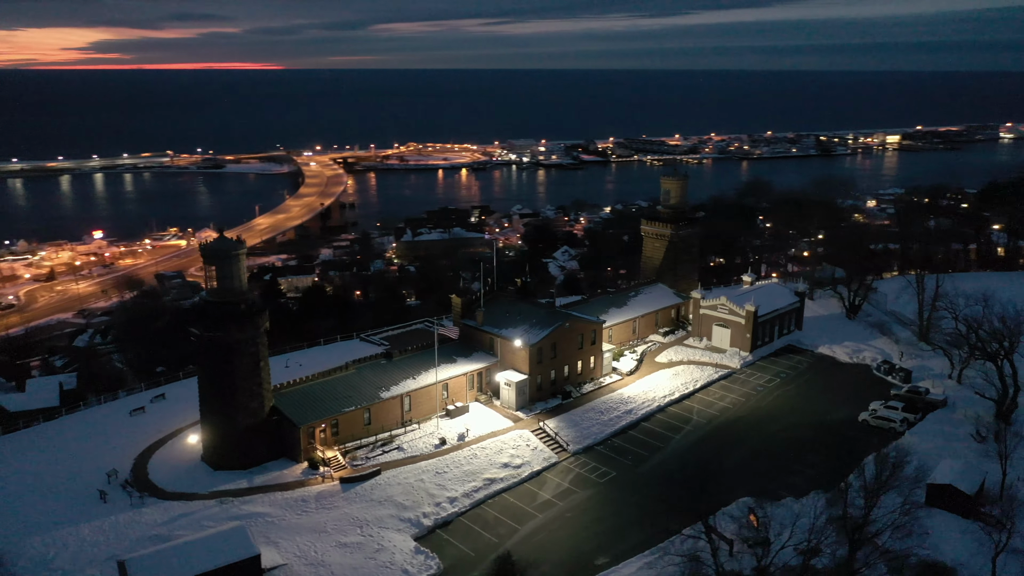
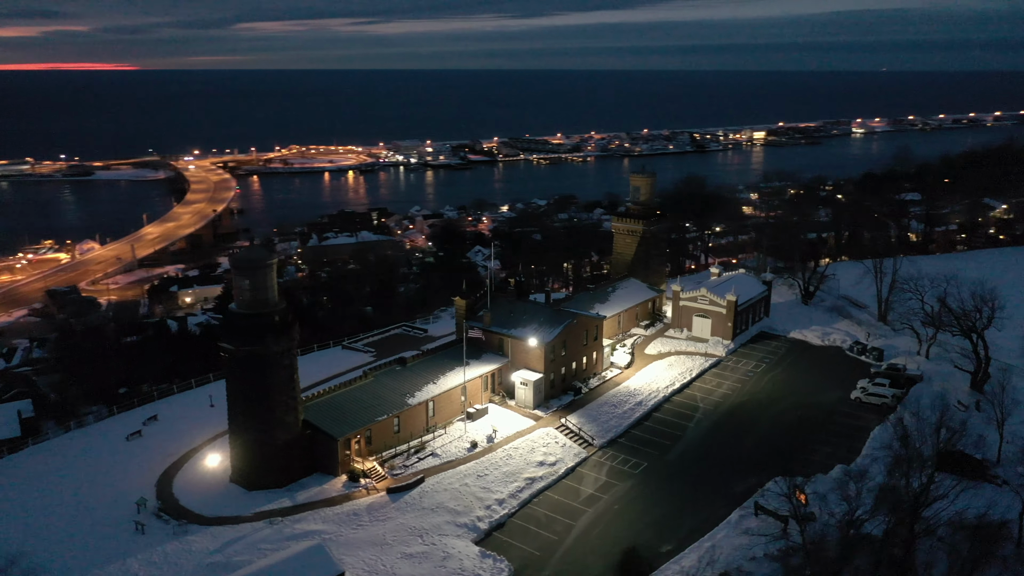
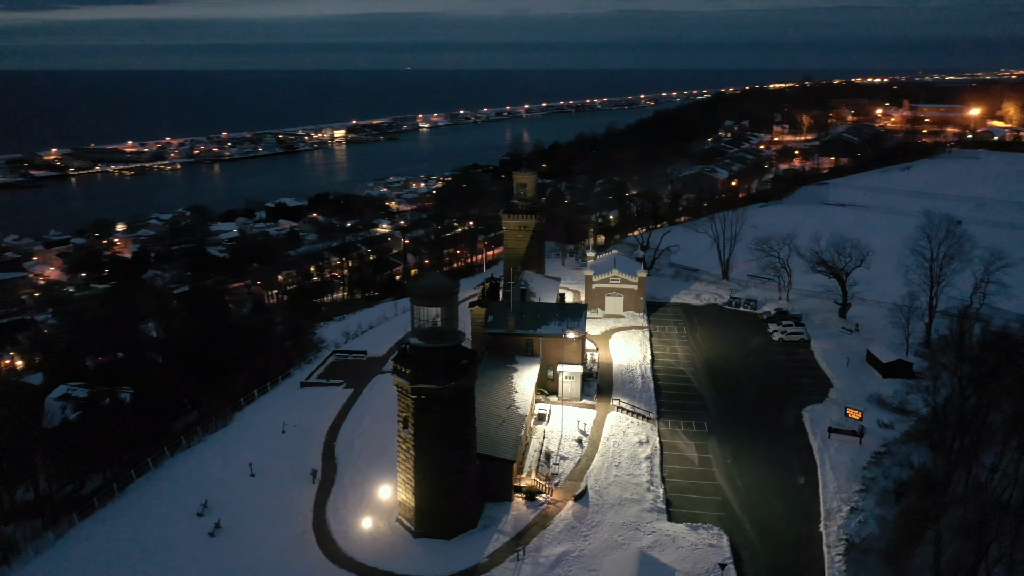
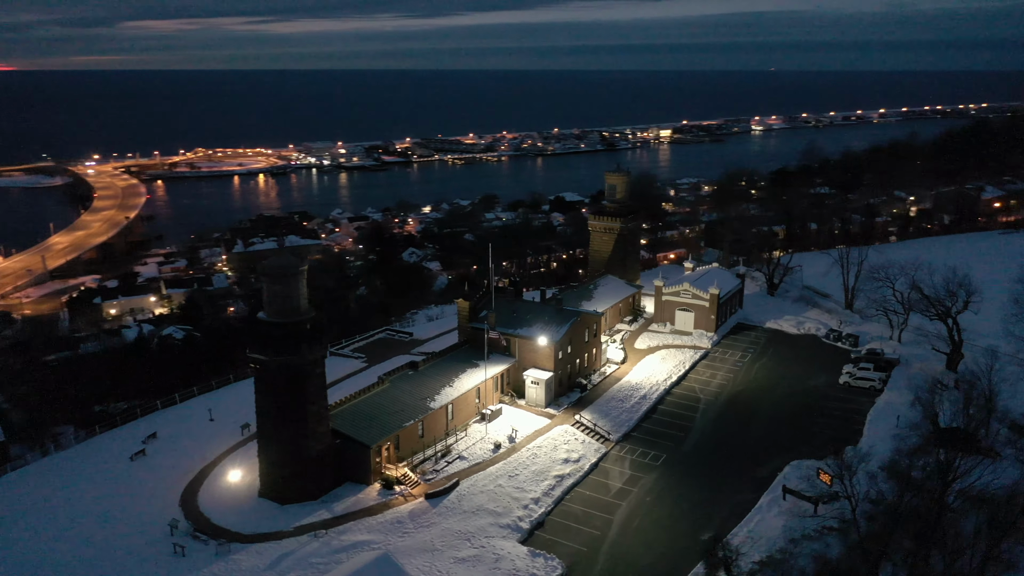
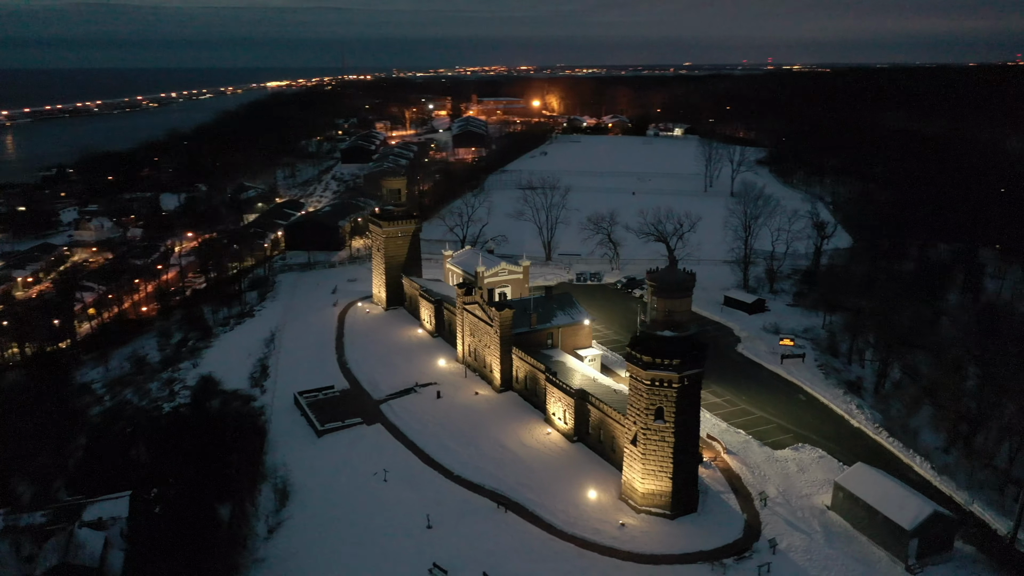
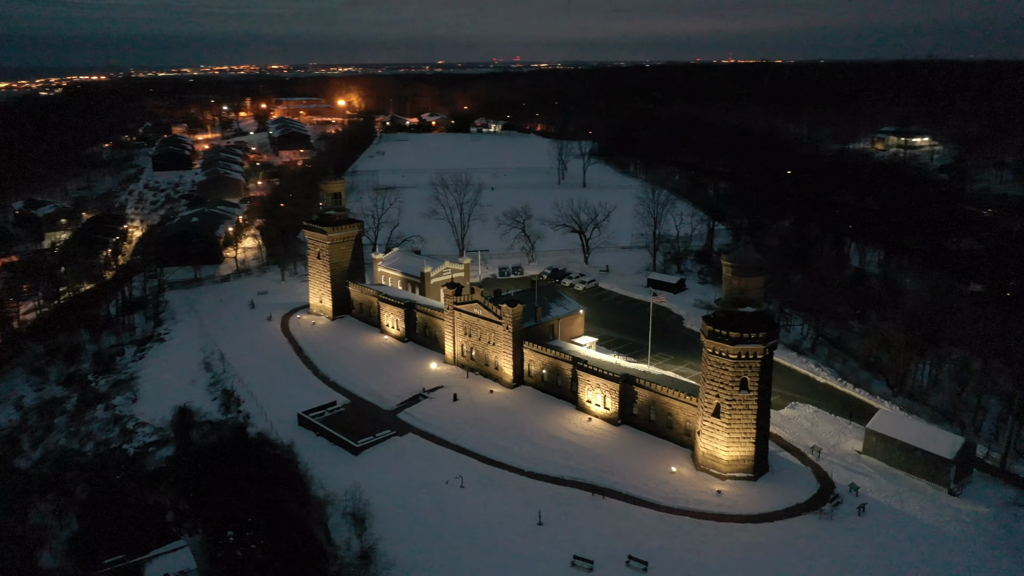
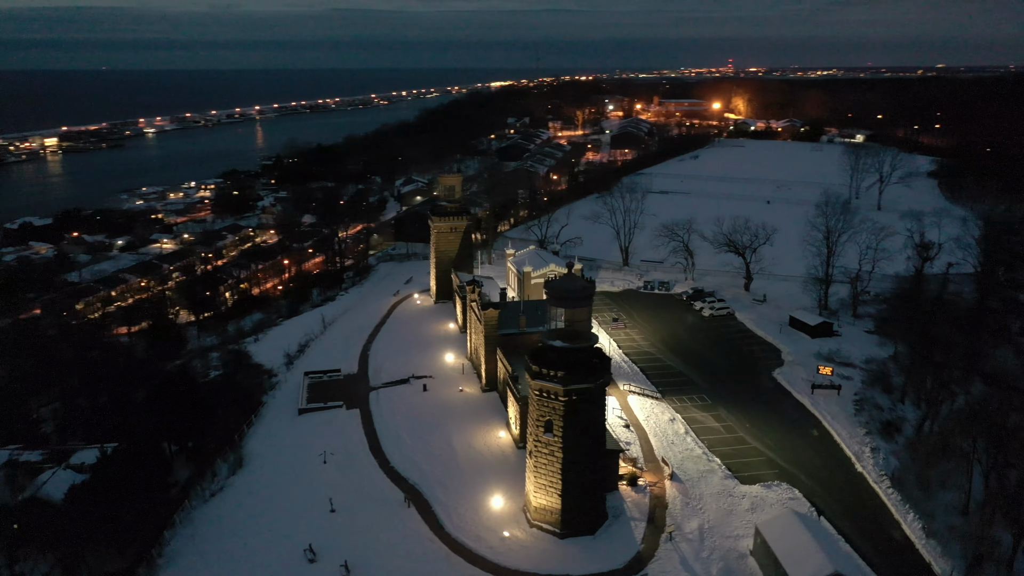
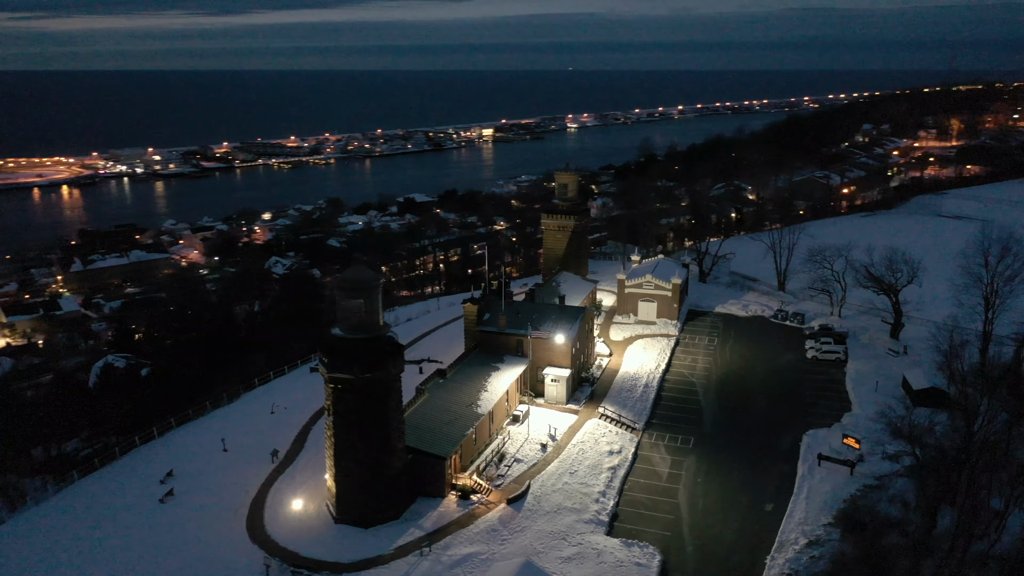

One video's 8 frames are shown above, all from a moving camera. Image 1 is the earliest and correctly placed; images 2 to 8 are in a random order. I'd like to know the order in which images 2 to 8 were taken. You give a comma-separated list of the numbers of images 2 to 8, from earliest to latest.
2, 4, 8, 3, 7, 5, 6
